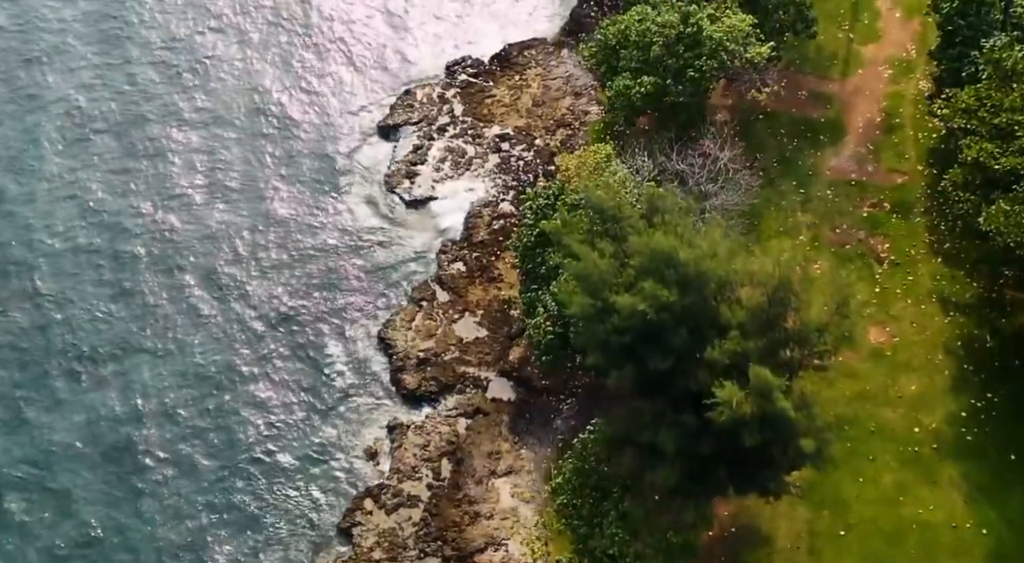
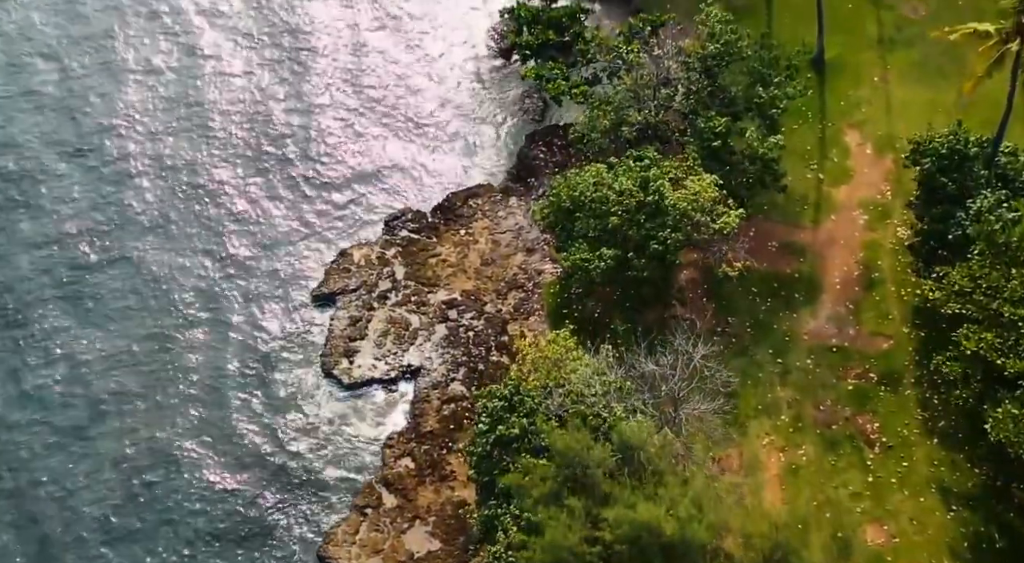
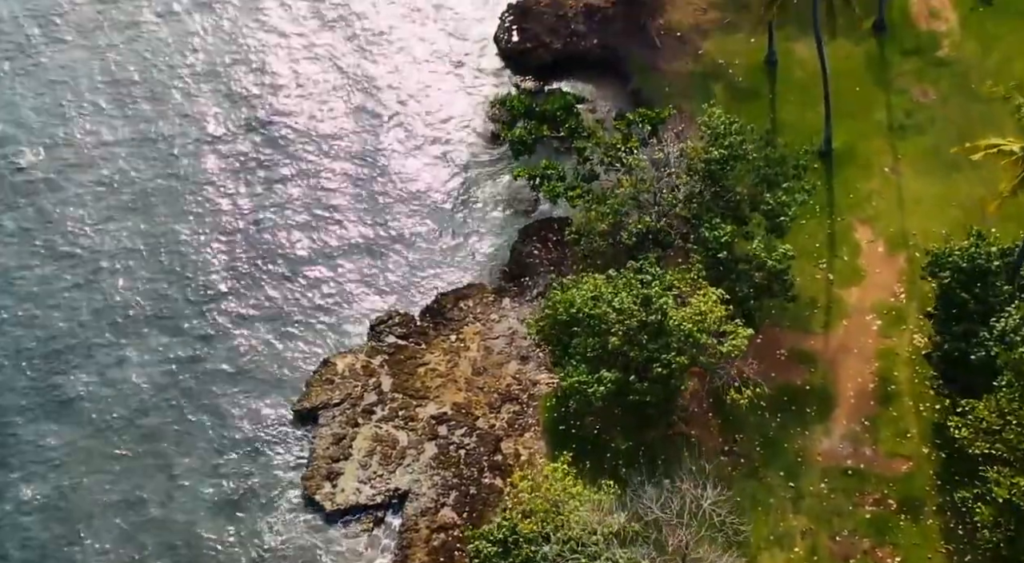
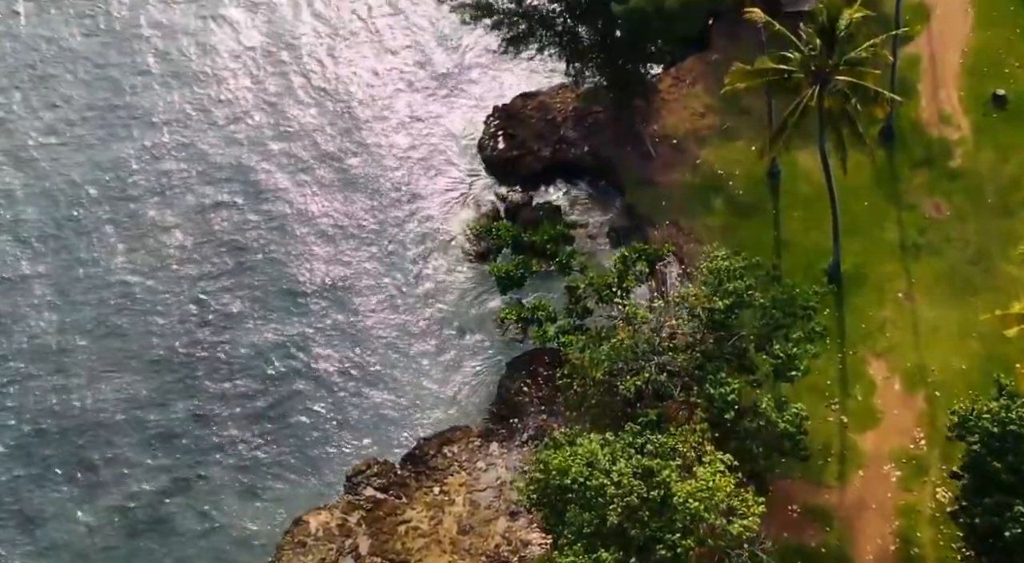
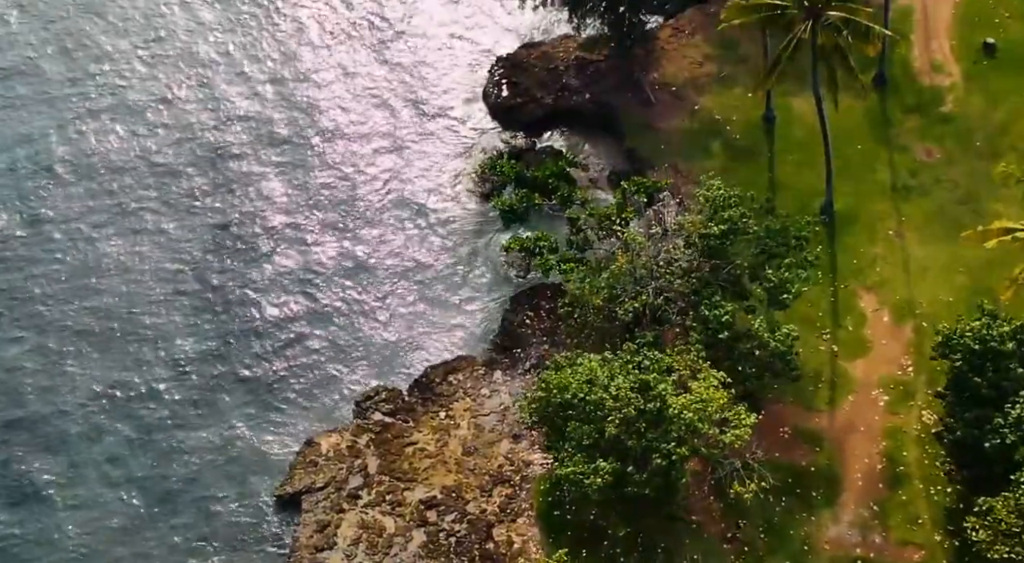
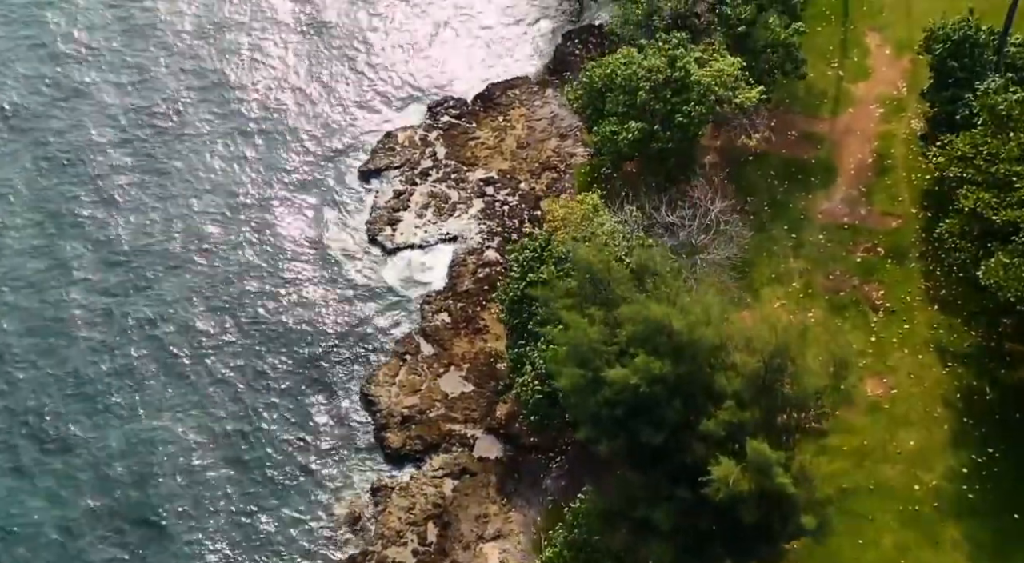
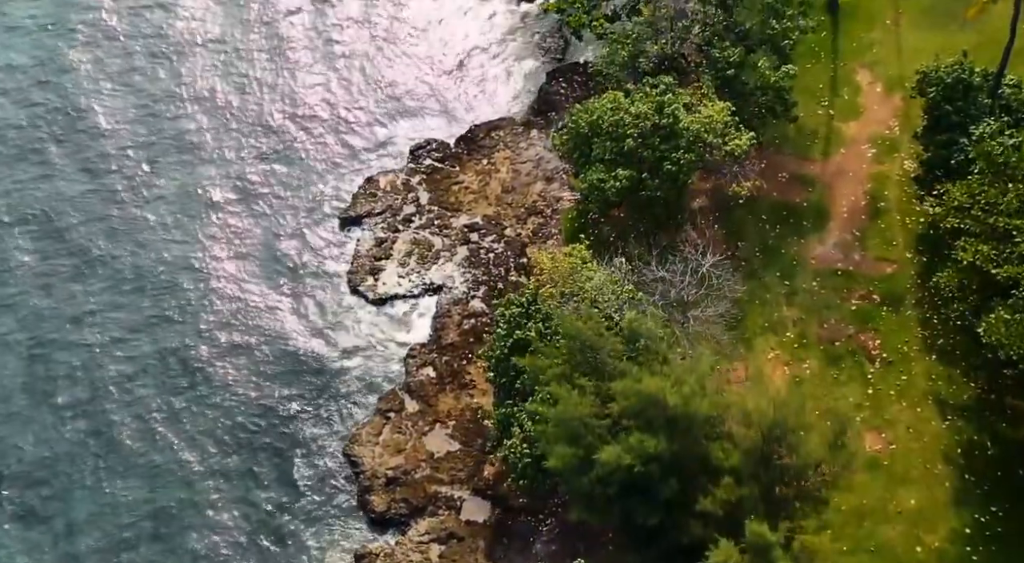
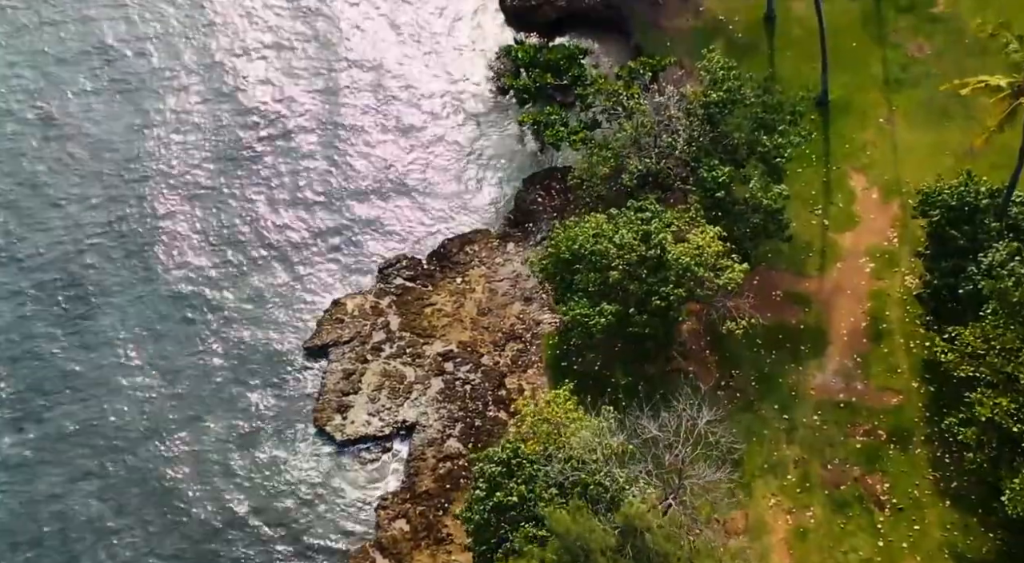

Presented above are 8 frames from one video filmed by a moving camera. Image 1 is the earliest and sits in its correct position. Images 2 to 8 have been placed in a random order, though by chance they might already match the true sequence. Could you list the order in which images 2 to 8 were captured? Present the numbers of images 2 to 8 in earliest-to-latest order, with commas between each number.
6, 7, 2, 8, 3, 5, 4
